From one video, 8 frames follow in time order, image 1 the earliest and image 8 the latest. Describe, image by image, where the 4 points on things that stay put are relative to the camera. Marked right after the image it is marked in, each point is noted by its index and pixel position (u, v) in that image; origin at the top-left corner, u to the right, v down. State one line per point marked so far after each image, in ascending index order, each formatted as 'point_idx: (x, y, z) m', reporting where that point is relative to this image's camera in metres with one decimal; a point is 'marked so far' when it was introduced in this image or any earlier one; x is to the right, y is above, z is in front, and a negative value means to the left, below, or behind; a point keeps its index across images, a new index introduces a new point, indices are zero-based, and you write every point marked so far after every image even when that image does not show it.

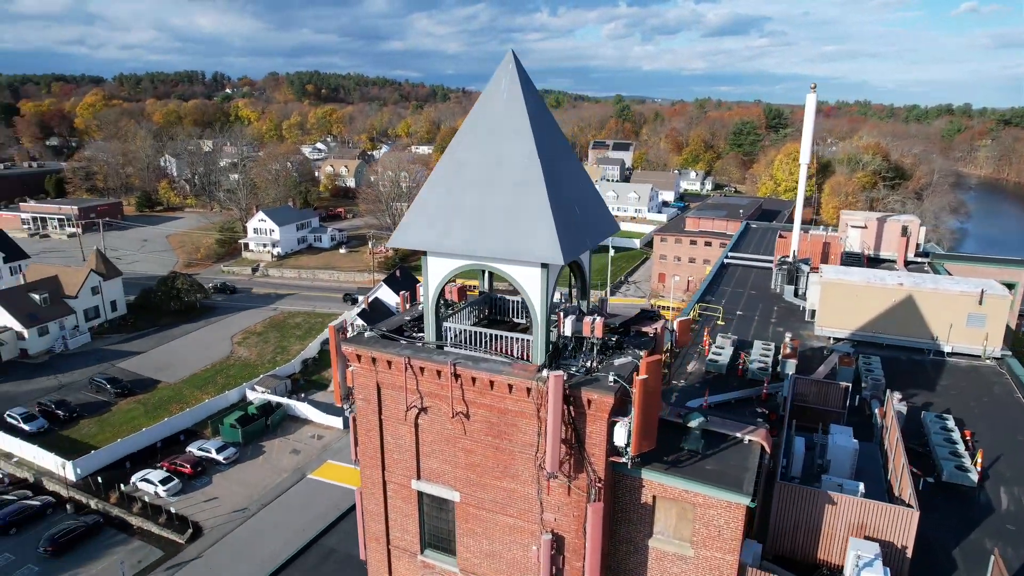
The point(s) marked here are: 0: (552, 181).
0: (+0.4, +1.1, +7.3) m
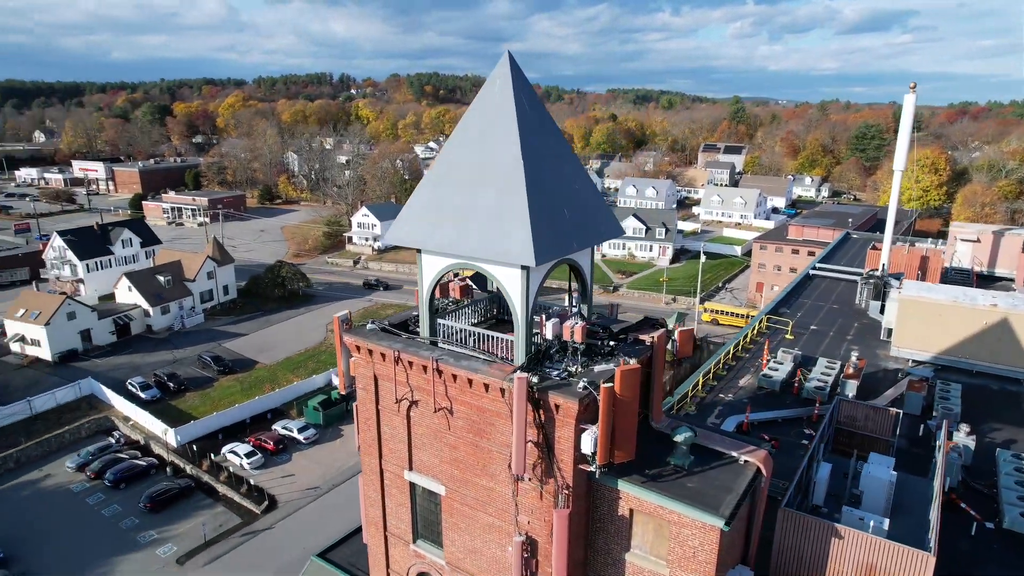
0: (+0.2, +1.1, +7.3) m
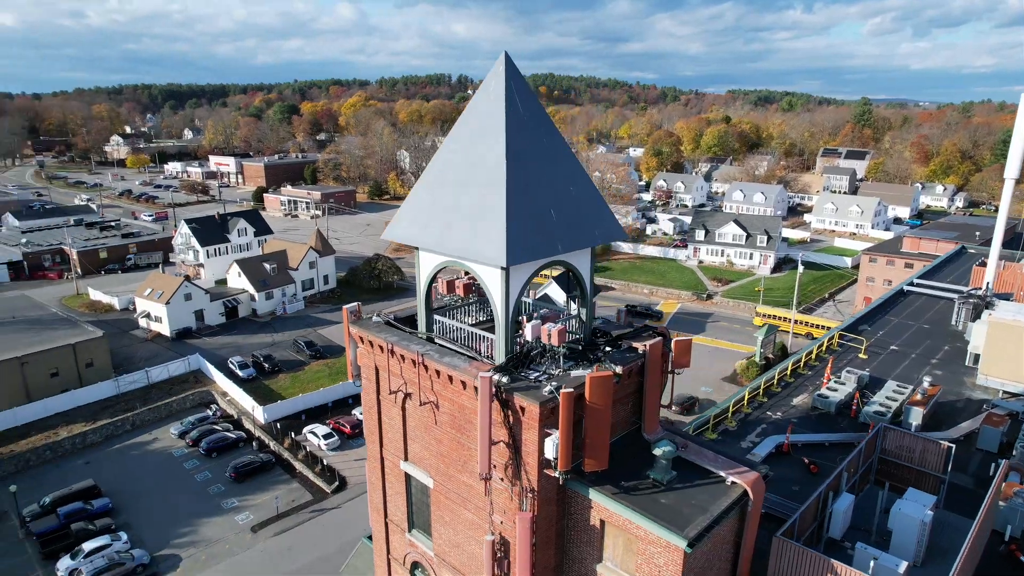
0: (+0.1, +1.1, +7.3) m
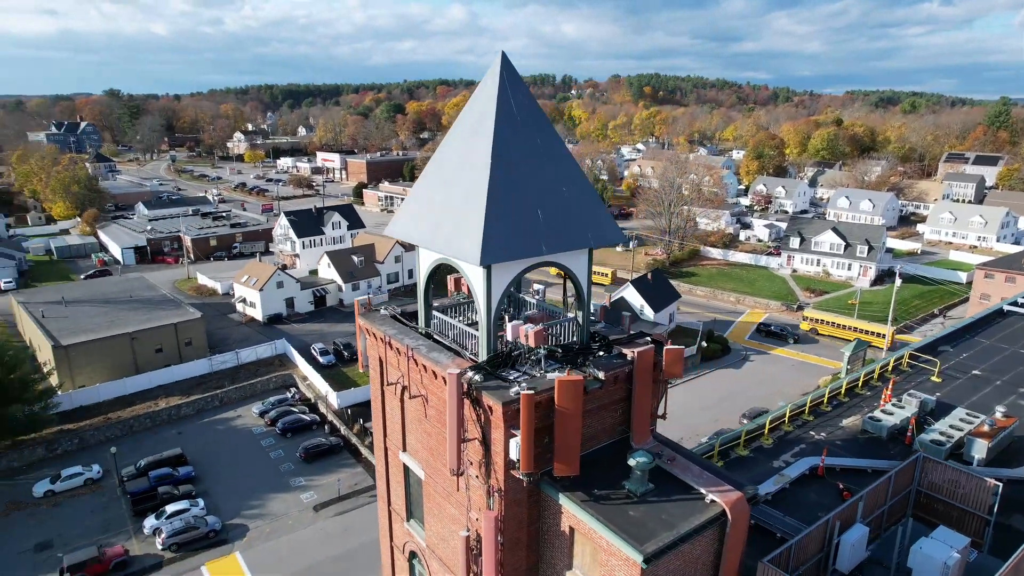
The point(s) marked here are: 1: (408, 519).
0: (-0.1, +1.1, +7.3) m
1: (-1.4, -3.2, +9.3) m
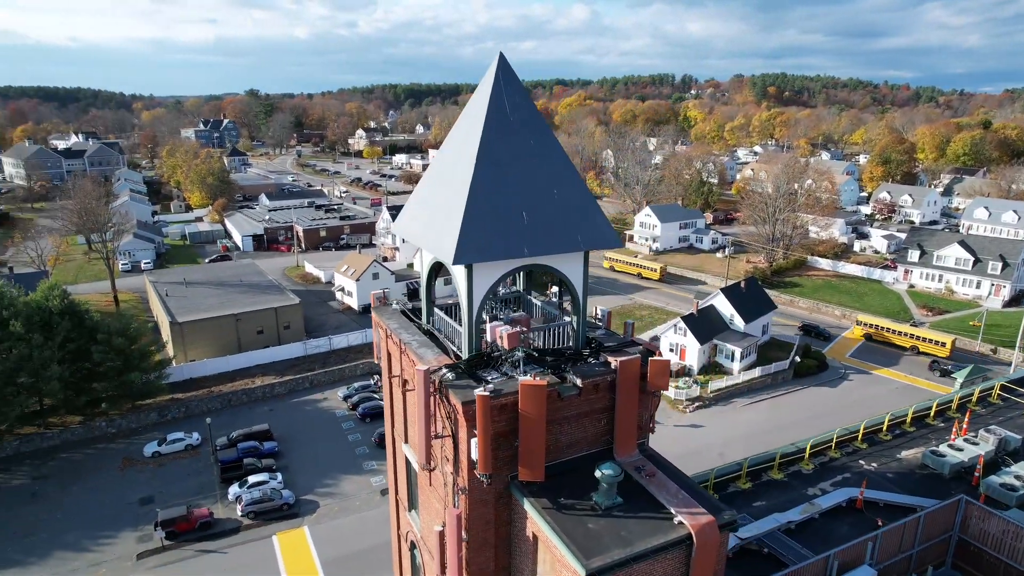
0: (-0.3, +1.1, +7.3) m
1: (-1.4, -3.1, +9.5) m
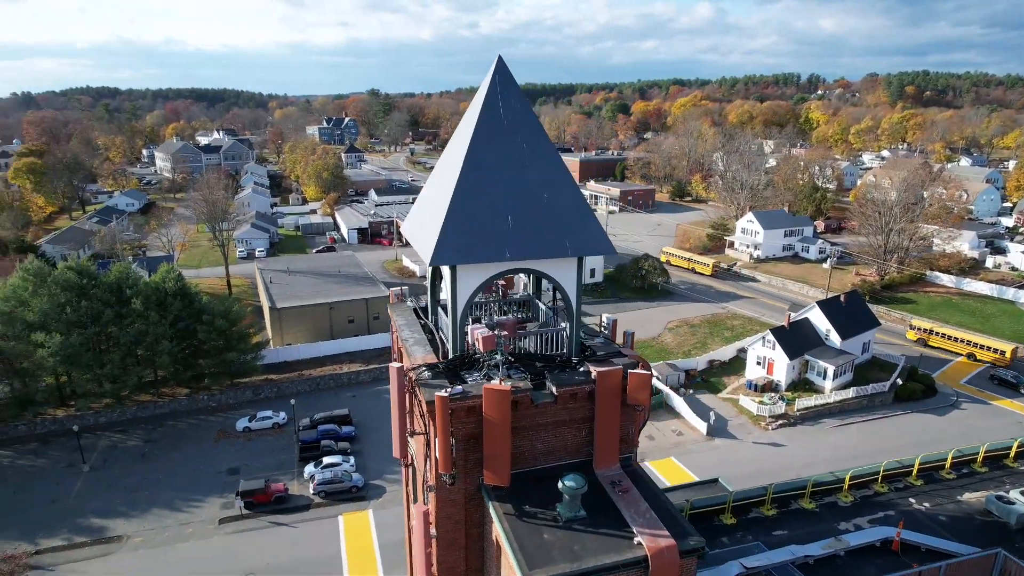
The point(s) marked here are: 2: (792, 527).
0: (-0.4, +1.1, +7.3) m
1: (-1.4, -3.1, +9.7) m
2: (+3.9, -3.4, +9.6) m
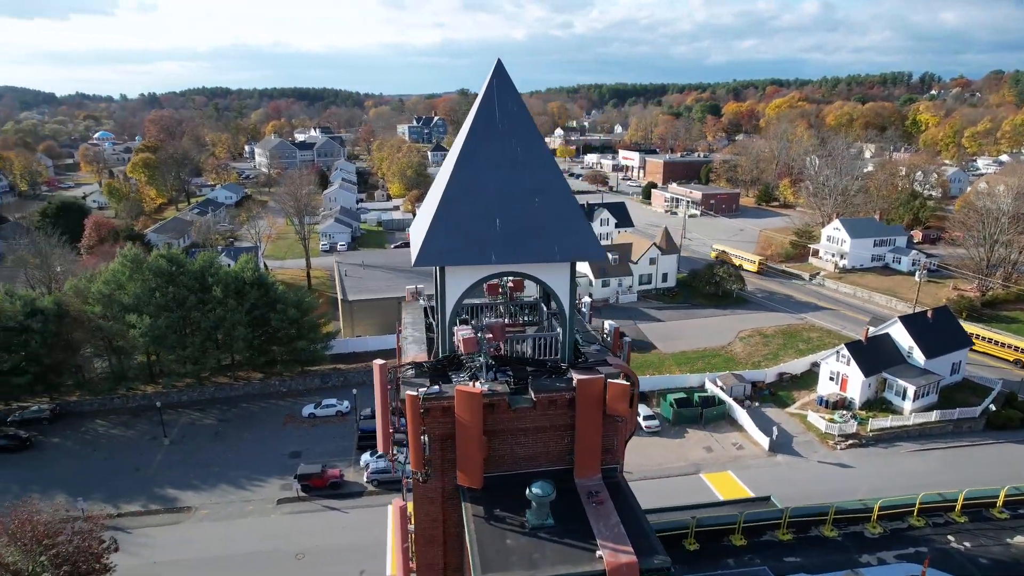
0: (-0.5, +1.0, +7.3) m
1: (-1.3, -3.1, +9.9) m
2: (+3.9, -3.6, +9.0) m
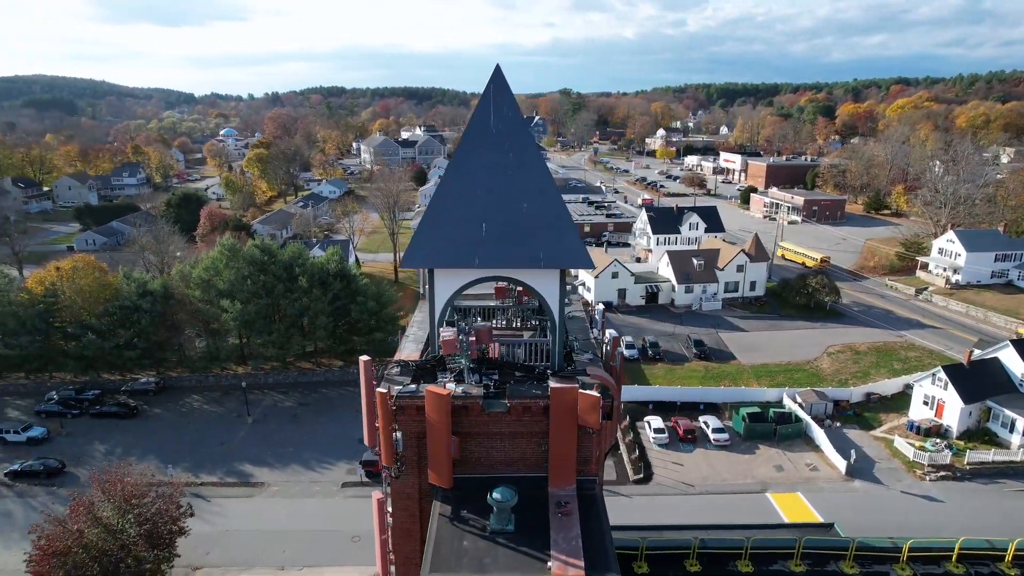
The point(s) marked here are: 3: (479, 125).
0: (-0.6, +1.0, +7.4) m
1: (-1.2, -3.0, +10.1) m
2: (+3.8, -3.8, +8.5) m
3: (-0.4, +1.8, +7.6) m
